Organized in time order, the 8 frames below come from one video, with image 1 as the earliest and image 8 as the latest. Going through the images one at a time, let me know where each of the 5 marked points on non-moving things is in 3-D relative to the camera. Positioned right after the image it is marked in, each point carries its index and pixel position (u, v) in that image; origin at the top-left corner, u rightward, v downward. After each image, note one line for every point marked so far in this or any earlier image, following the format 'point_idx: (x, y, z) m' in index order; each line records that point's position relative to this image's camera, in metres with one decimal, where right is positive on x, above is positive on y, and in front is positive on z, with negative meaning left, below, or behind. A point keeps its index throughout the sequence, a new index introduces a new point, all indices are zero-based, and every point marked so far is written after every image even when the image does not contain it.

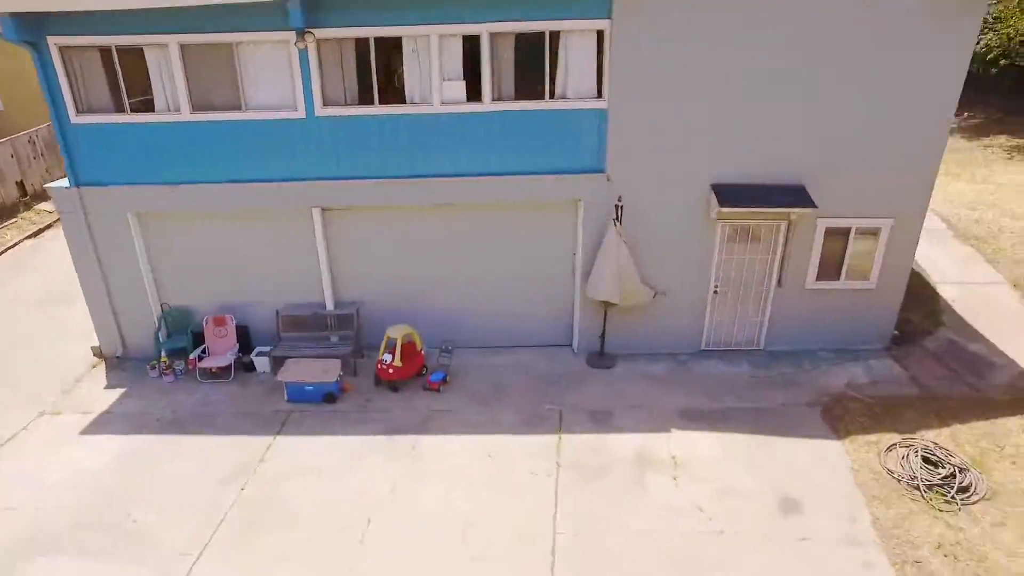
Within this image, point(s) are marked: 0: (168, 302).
0: (-4.9, -0.2, +8.8) m
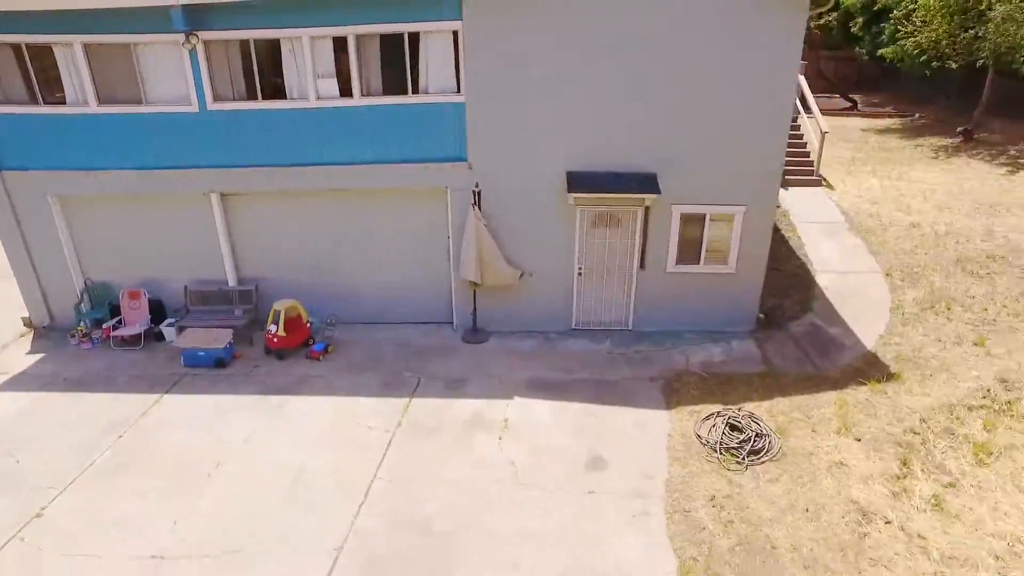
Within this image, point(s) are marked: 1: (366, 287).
0: (-6.6, +0.2, +9.8) m
1: (-2.2, +0.1, +9.8) m
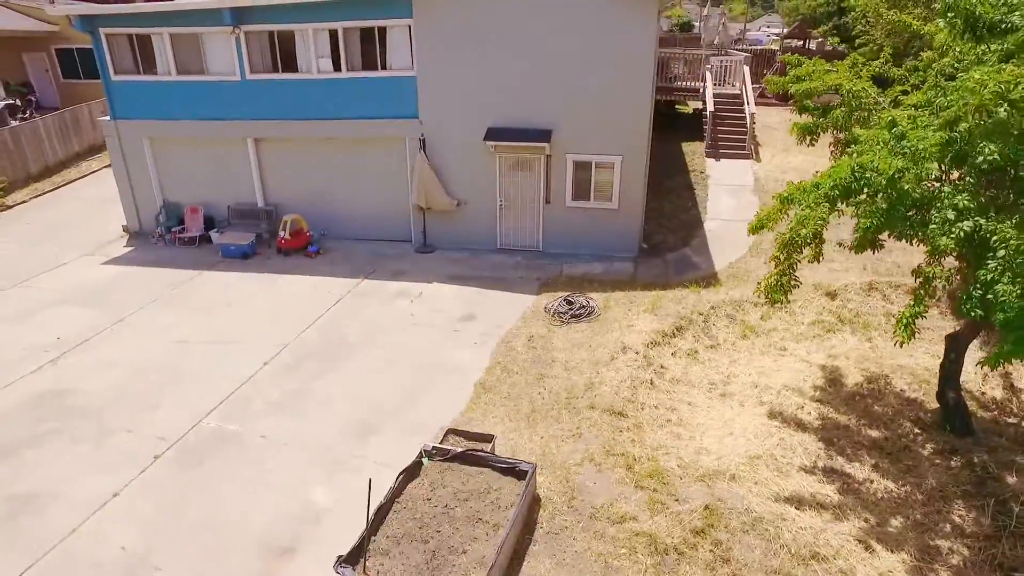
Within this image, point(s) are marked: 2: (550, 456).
0: (-7.7, +2.0, +14.0) m
1: (-3.4, +1.7, +13.4) m
2: (+0.4, -1.9, +7.0) m
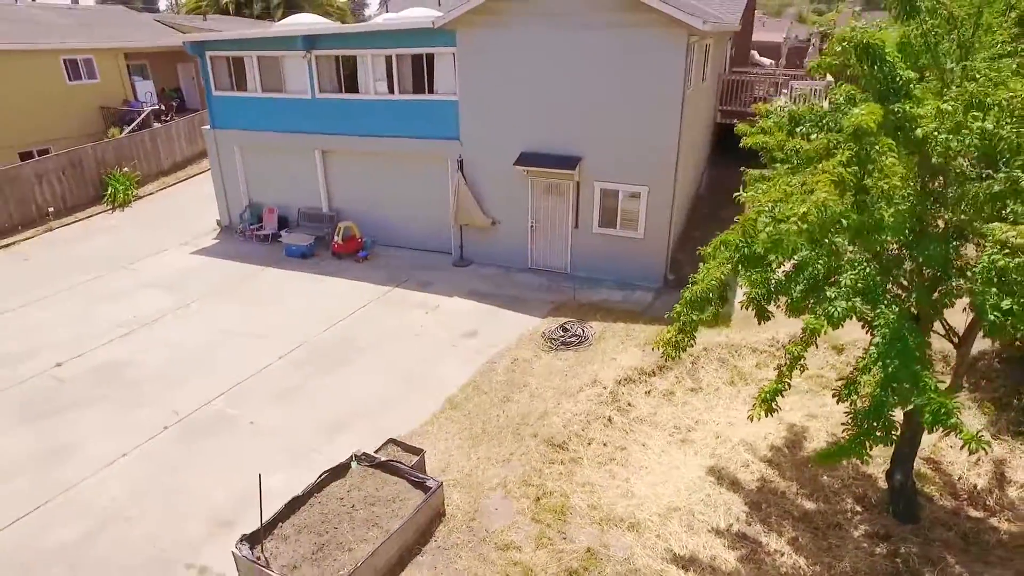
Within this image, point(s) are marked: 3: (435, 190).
0: (-6.6, +2.3, +15.9) m
1: (-2.5, +1.5, +14.5) m
2: (-0.5, -2.3, +7.4) m
3: (-1.7, +2.2, +13.9) m
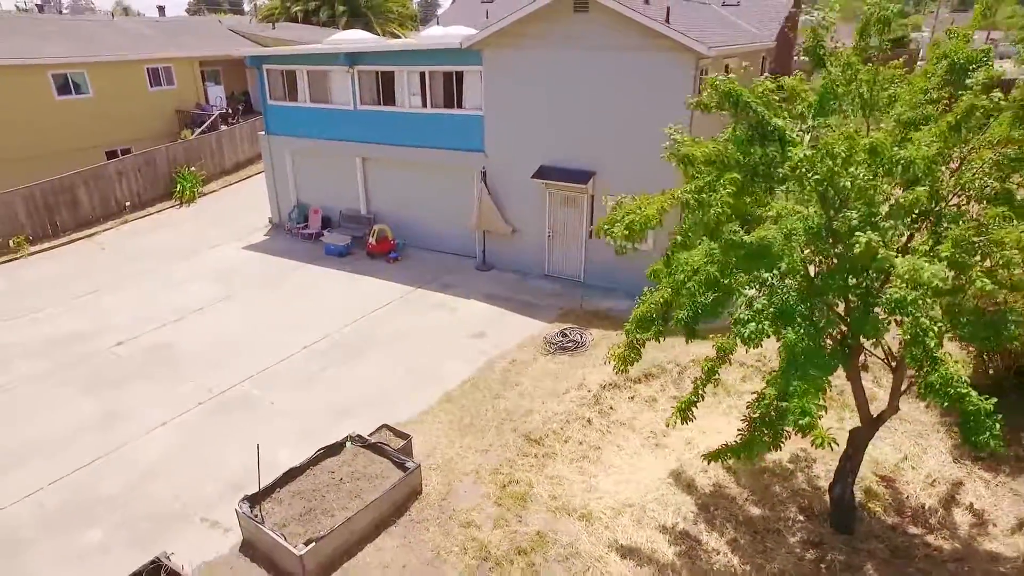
0: (-5.9, +2.5, +17.3) m
1: (-2.0, +1.5, +15.5) m
2: (-0.8, -2.3, +8.3) m
3: (-1.2, +2.1, +14.8) m
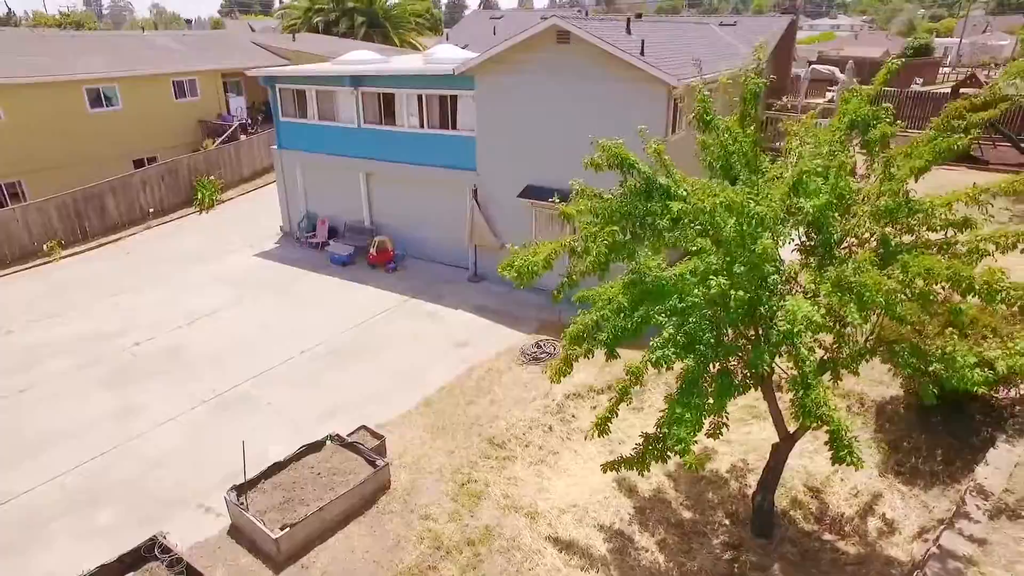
0: (-6.0, +2.3, +18.4) m
1: (-2.2, +1.3, +16.4) m
2: (-1.3, -2.6, +9.2) m
3: (-1.4, +1.9, +15.7) m
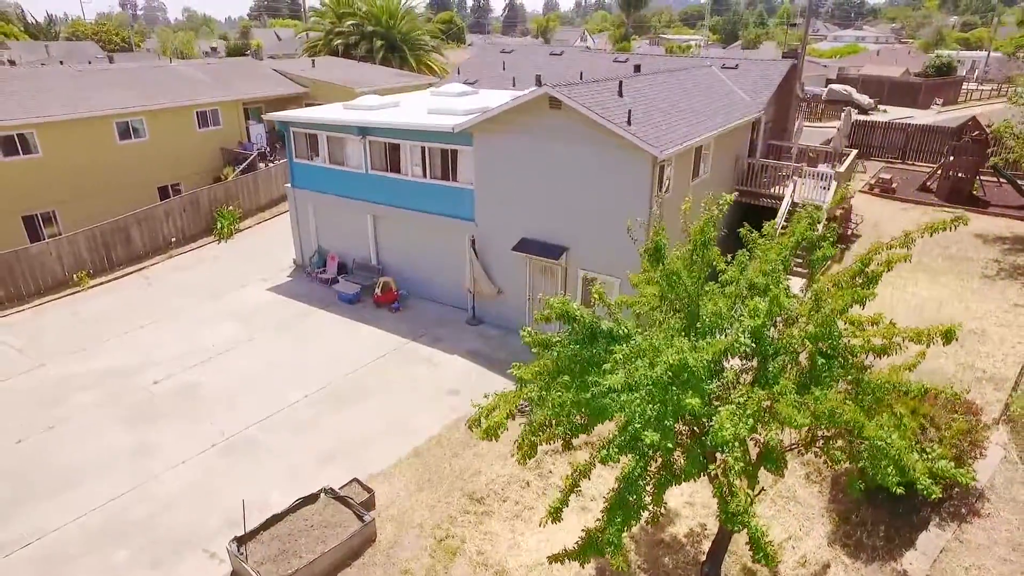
0: (-5.9, +1.3, +19.4) m
1: (-2.2, +0.3, +17.3) m
2: (-1.7, -3.7, +10.0) m
3: (-1.5, +0.8, +16.6) m
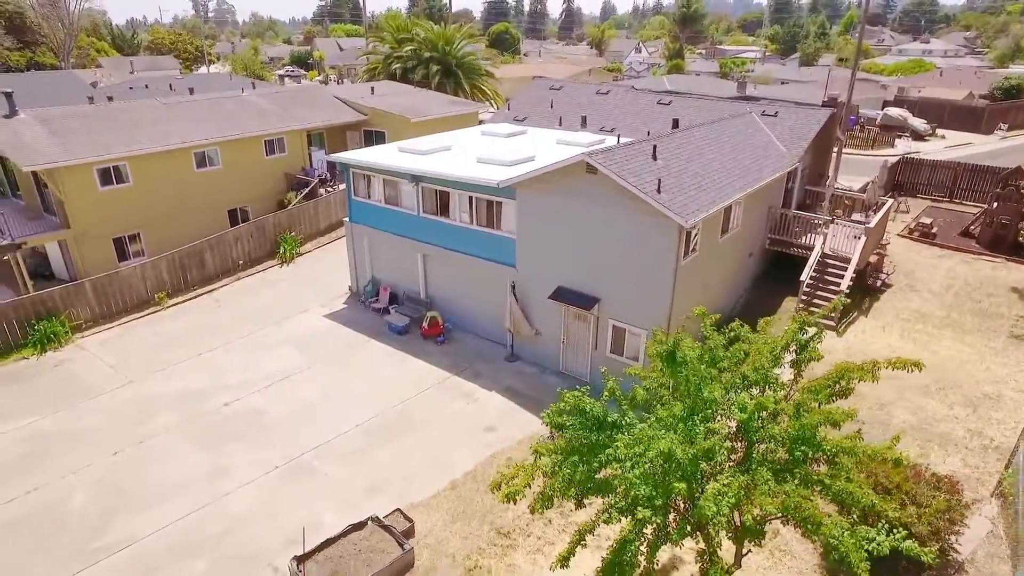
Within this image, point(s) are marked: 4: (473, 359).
0: (-4.6, +0.4, +21.1) m
1: (-1.1, -0.8, +18.7) m
2: (-1.3, -4.7, +11.4) m
3: (-0.4, -0.3, +17.9) m
4: (-1.1, -2.0, +17.8) m
